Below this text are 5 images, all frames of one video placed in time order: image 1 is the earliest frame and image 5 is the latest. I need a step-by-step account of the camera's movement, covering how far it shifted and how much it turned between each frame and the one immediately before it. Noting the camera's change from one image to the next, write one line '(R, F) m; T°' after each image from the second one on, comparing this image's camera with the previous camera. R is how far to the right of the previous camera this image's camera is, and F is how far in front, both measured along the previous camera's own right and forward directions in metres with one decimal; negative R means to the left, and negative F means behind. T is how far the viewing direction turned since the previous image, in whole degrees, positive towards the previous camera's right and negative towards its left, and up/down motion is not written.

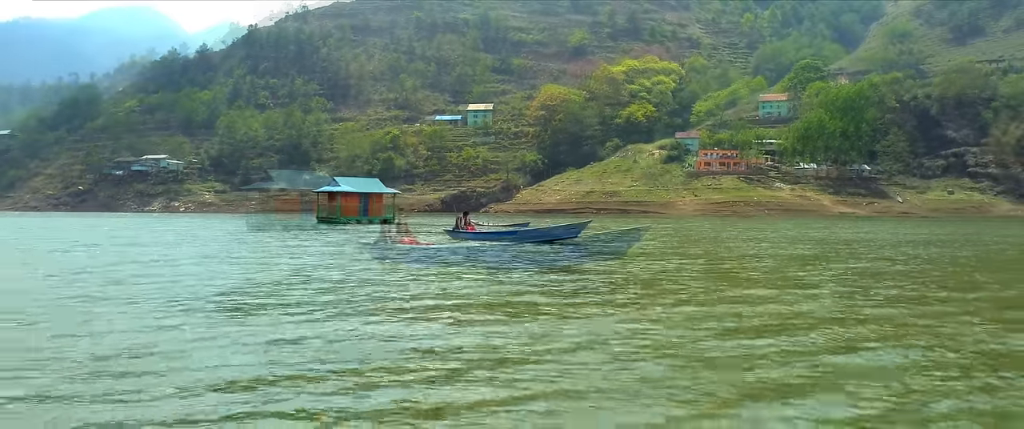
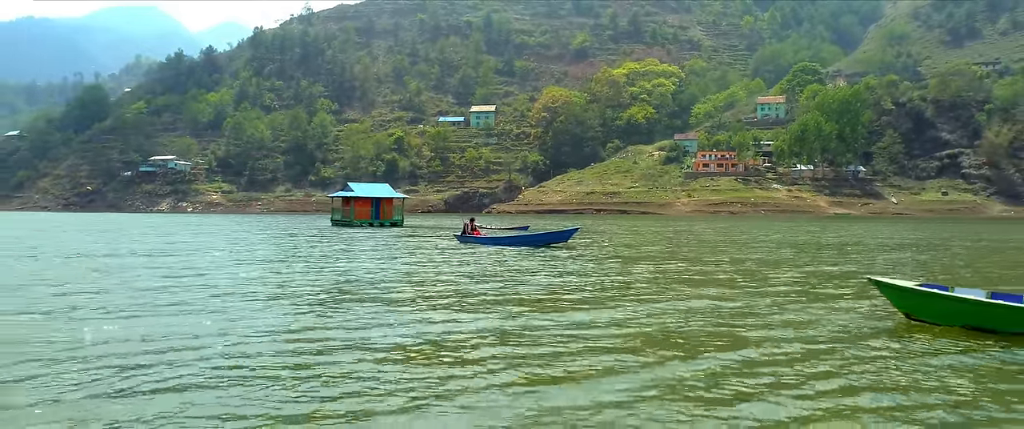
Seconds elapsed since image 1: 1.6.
(+0.1, -2.5) m; 0°
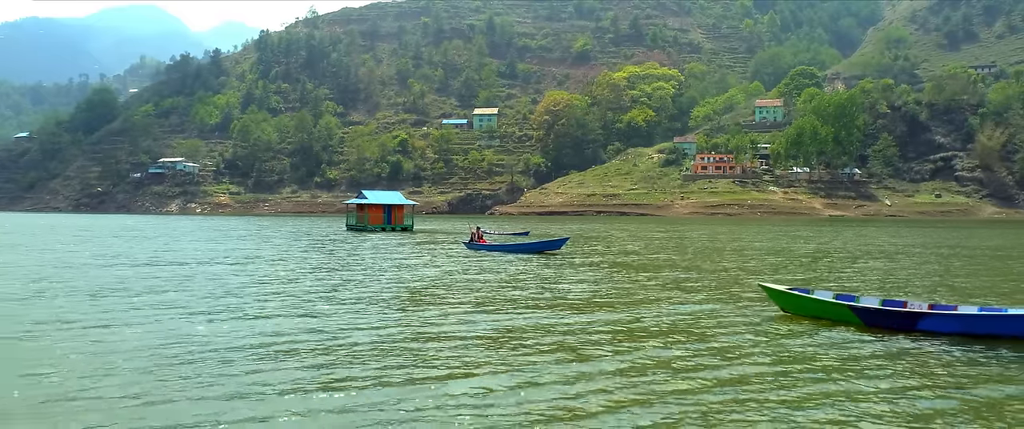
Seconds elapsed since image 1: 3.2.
(0.0, -2.7) m; 0°
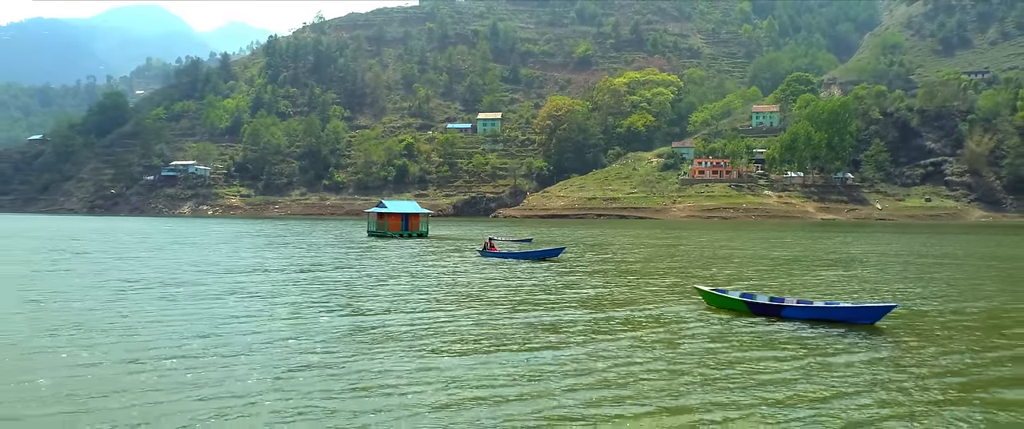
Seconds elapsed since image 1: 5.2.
(-0.1, -4.2) m; 0°
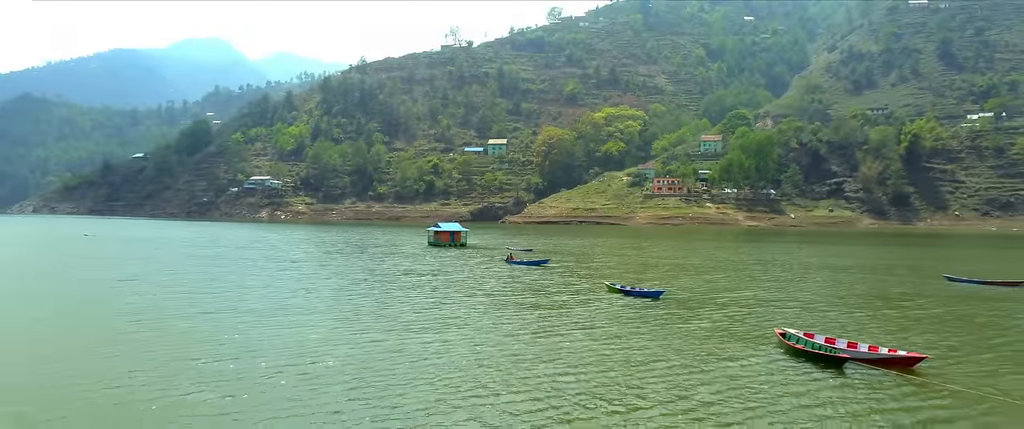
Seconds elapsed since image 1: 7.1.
(-0.3, -6.7) m; 0°
